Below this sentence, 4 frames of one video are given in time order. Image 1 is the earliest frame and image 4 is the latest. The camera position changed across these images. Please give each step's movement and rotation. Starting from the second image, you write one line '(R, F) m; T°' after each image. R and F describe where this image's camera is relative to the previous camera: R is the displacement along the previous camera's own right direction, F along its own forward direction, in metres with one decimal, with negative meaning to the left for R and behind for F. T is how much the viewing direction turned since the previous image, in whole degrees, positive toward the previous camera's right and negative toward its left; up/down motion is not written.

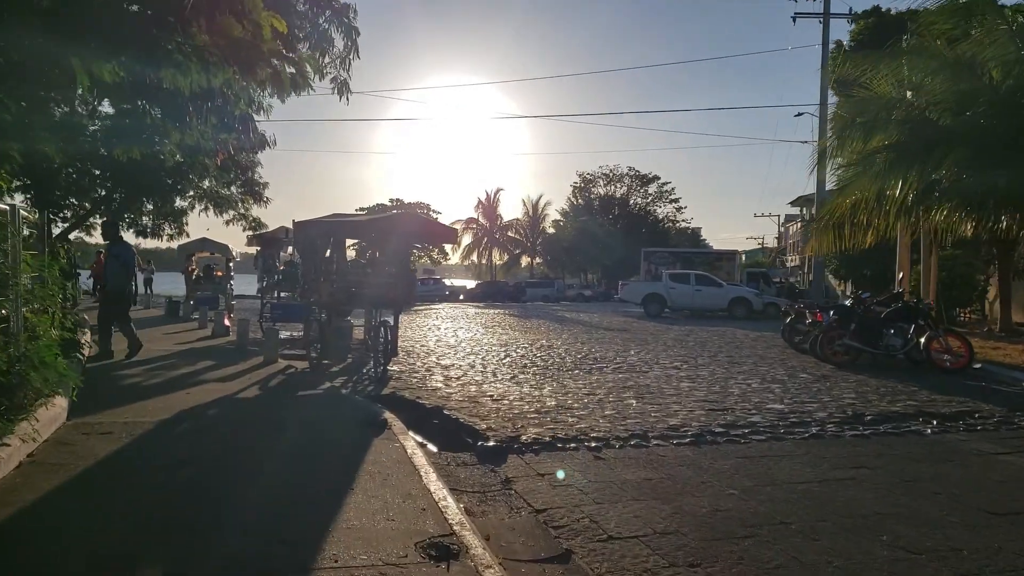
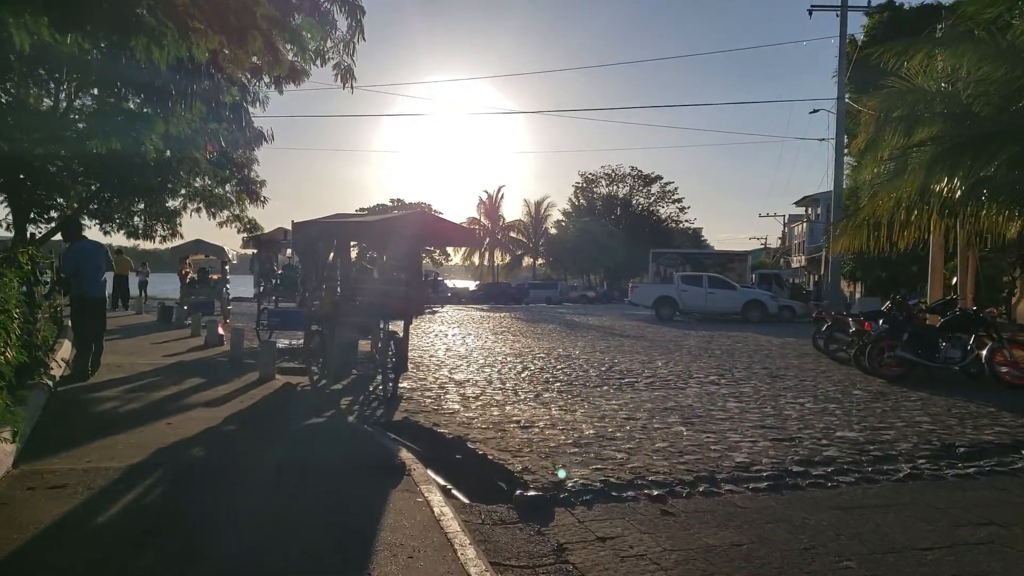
(-0.3, +1.2) m; 0°
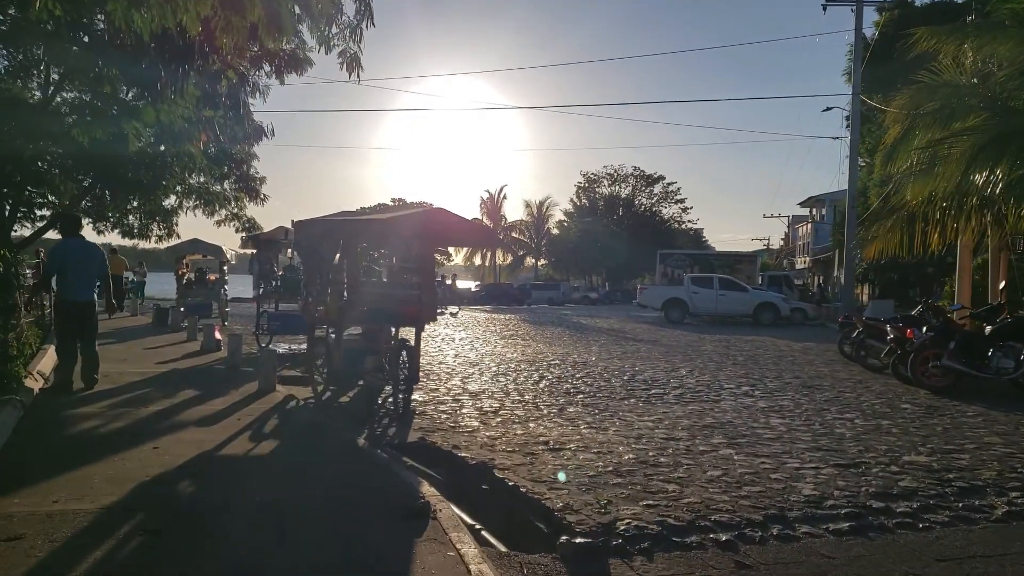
(-0.3, +0.8) m; 0°
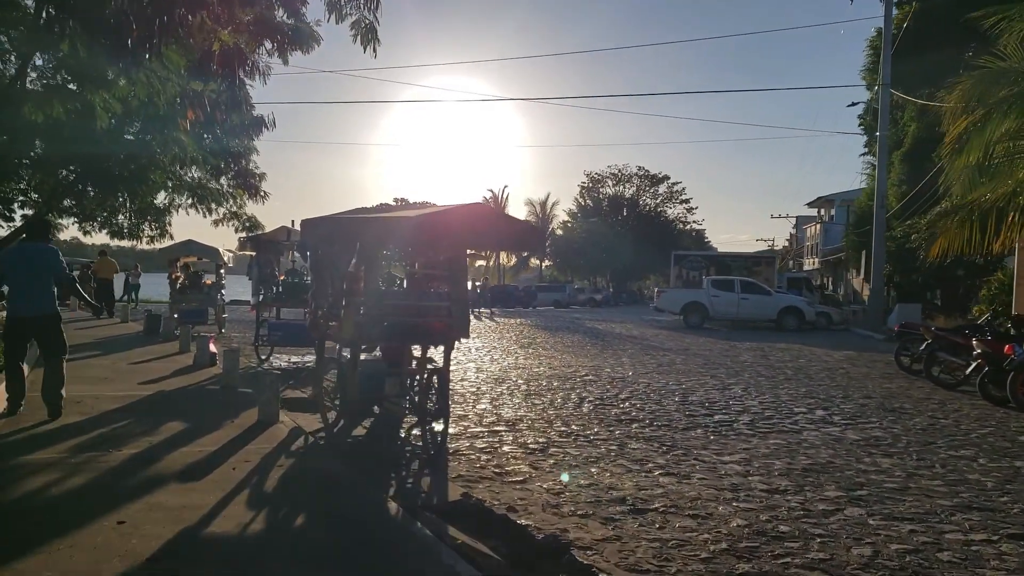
(-0.5, +1.6) m; 0°
